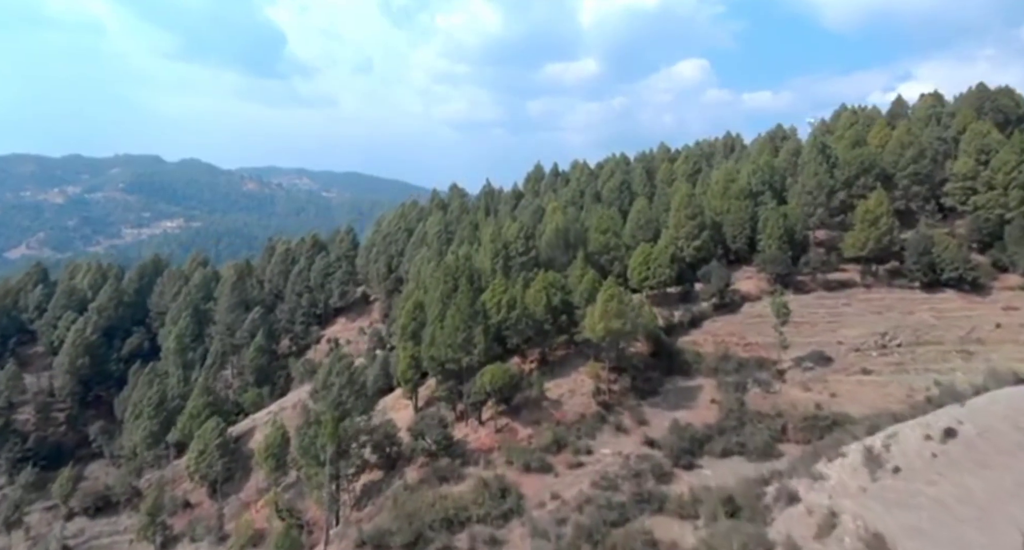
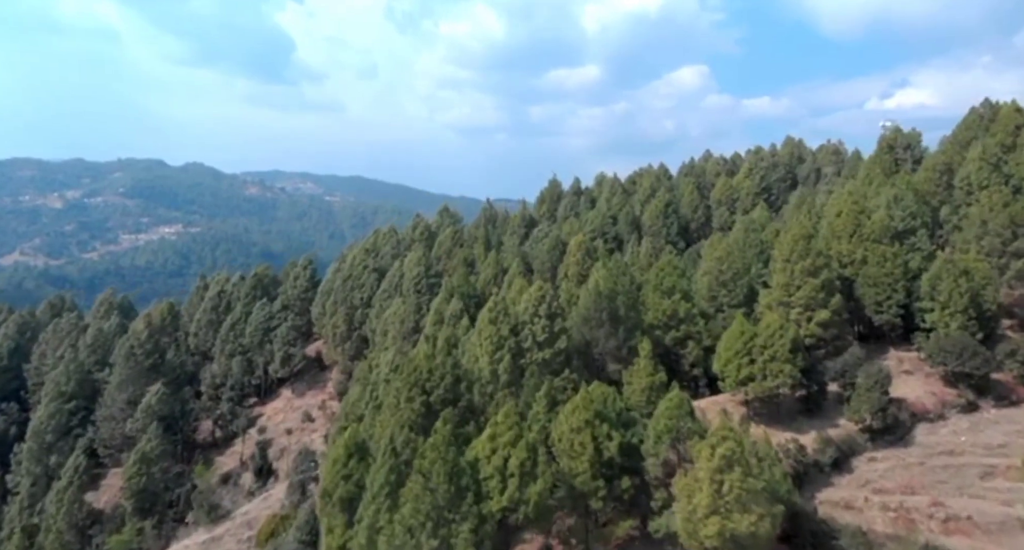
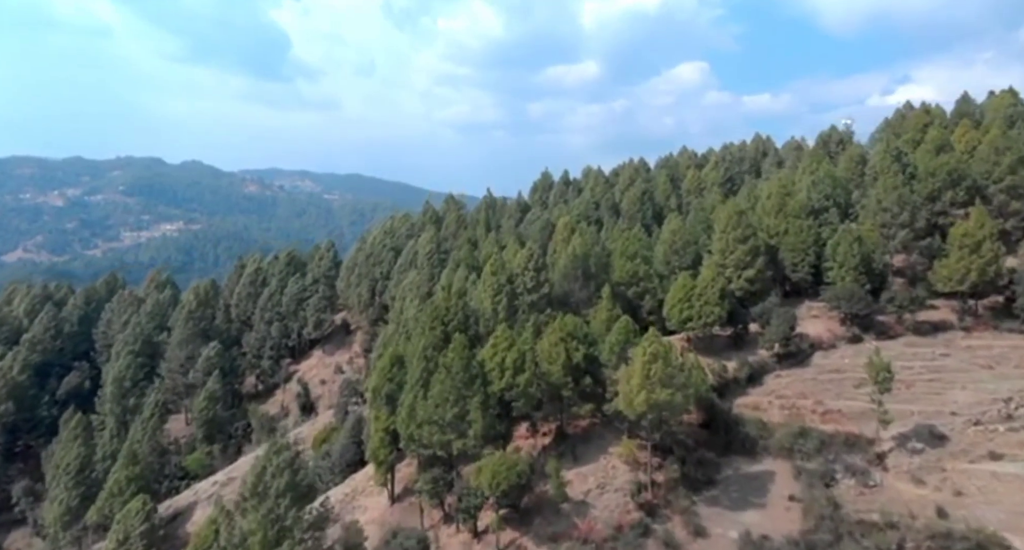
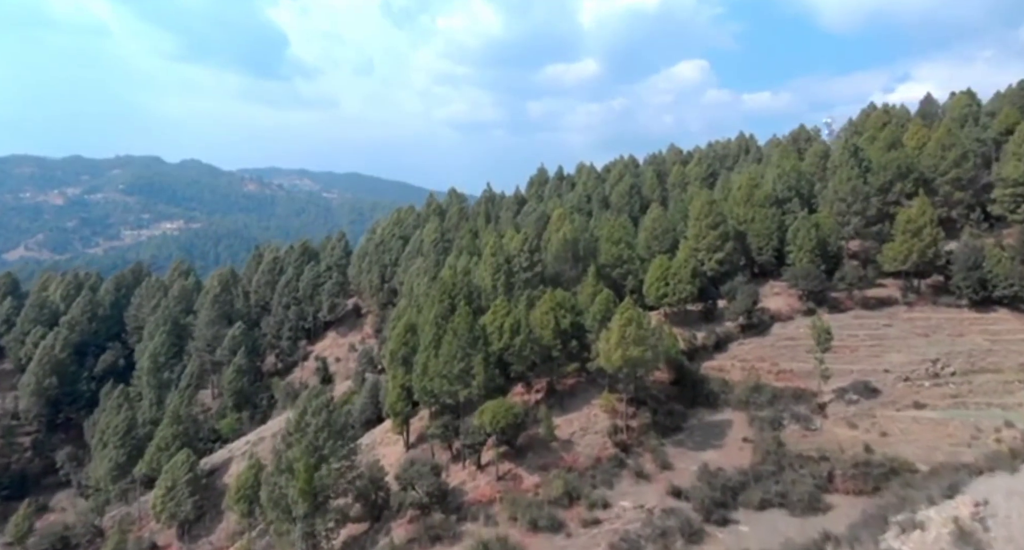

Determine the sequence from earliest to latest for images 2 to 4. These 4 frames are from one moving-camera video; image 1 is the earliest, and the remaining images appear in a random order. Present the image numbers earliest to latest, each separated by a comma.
4, 3, 2
